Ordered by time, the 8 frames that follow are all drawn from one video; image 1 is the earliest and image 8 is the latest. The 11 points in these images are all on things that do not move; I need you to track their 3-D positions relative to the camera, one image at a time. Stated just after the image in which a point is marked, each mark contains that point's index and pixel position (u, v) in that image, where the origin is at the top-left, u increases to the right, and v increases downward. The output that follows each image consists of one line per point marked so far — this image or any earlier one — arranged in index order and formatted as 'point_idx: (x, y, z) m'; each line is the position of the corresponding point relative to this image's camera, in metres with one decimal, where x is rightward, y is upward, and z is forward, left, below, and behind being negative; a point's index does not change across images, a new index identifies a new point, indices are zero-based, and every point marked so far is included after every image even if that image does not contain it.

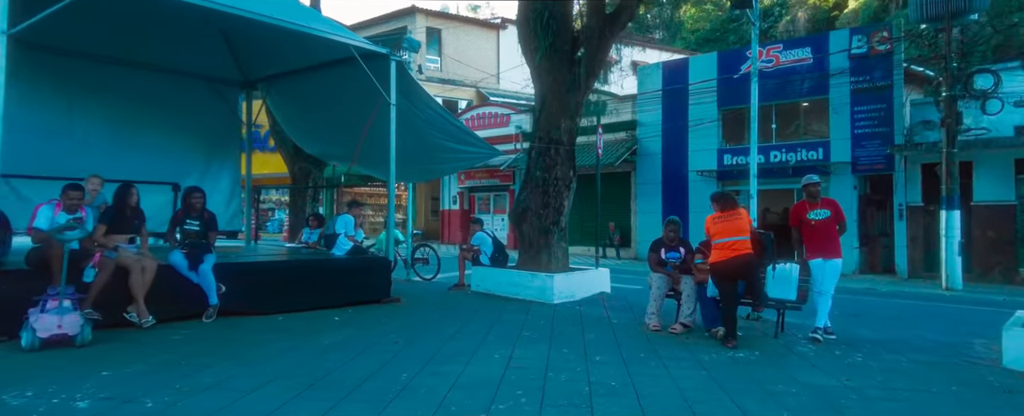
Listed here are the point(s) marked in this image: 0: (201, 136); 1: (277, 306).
0: (-6.3, +1.5, +10.7) m
1: (-3.1, -1.3, +7.0) m
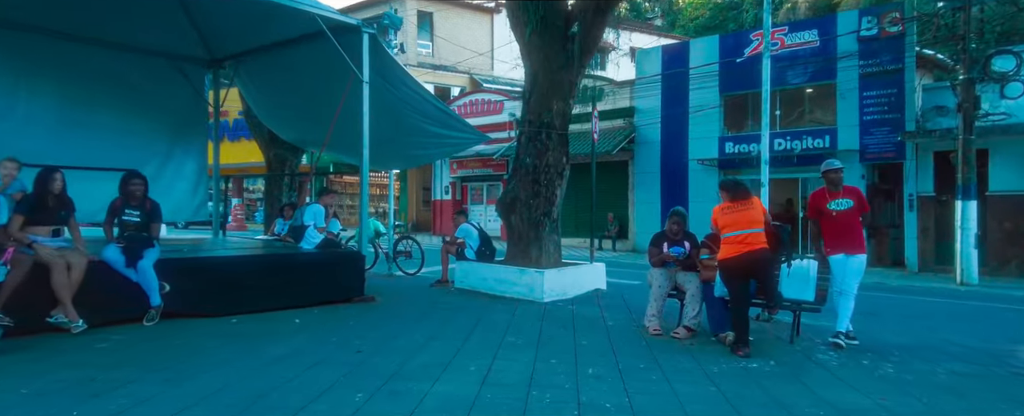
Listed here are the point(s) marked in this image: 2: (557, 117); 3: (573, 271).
0: (-6.5, +1.7, +9.9) m
1: (-3.3, -1.2, +6.3) m
2: (+0.7, +1.4, +8.4) m
3: (+0.9, -0.9, +7.9) m
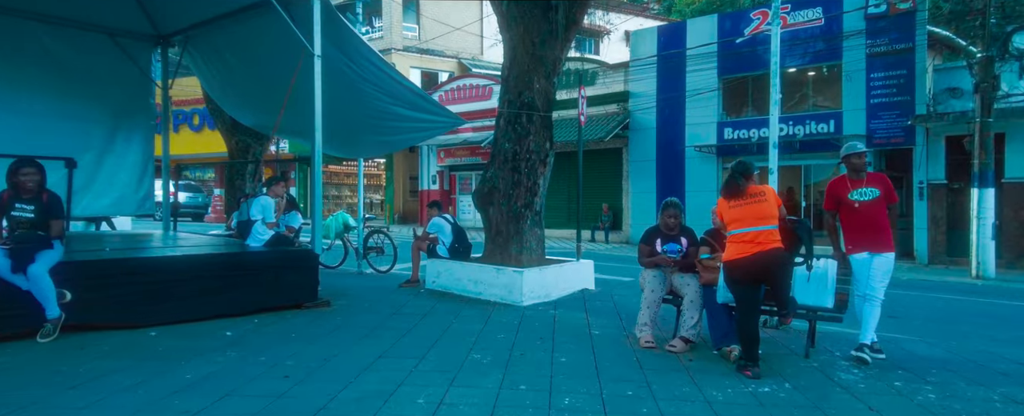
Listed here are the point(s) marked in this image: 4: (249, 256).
0: (-6.9, +1.8, +8.9) m
1: (-3.6, -1.1, +5.4) m
2: (+0.4, +1.5, +7.5) m
3: (+0.6, -0.8, +7.0) m
4: (-2.9, -0.5, +6.0) m
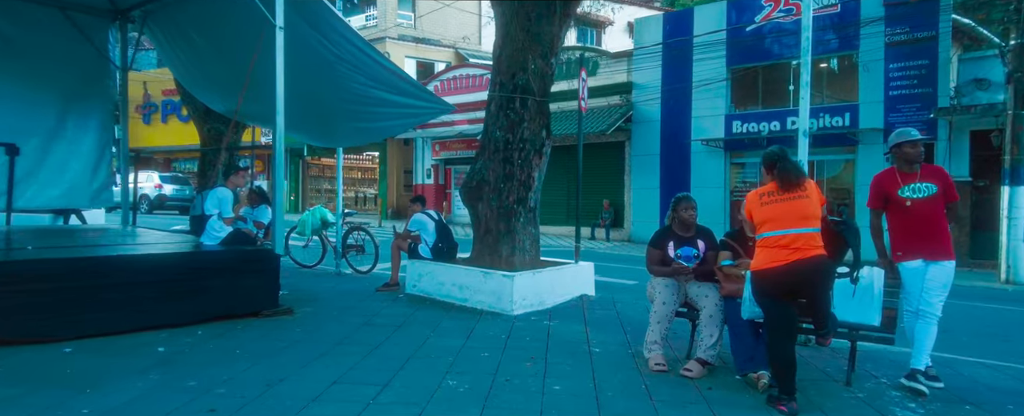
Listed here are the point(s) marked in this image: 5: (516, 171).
0: (-7.0, +1.9, +8.1) m
1: (-3.7, -1.0, +4.6) m
2: (+0.3, +1.6, +6.7) m
3: (+0.5, -0.8, +6.2) m
4: (-3.1, -0.5, +5.2) m
5: (0.0, +0.5, +6.7) m
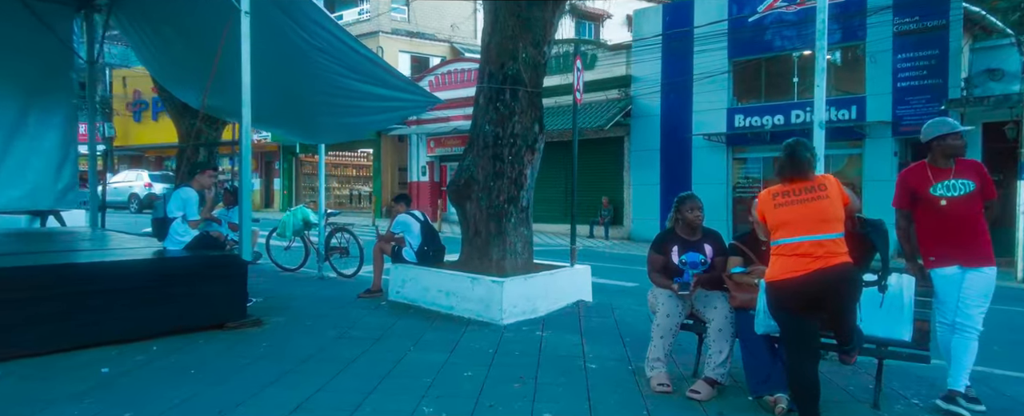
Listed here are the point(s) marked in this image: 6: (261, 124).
0: (-7.1, +1.9, +7.6) m
1: (-3.8, -1.1, +4.1) m
2: (+0.2, +1.6, +6.2) m
3: (+0.4, -0.8, +5.8) m
4: (-3.2, -0.5, +4.8) m
5: (-0.1, +0.5, +6.2) m
6: (-4.2, +1.4, +9.0) m
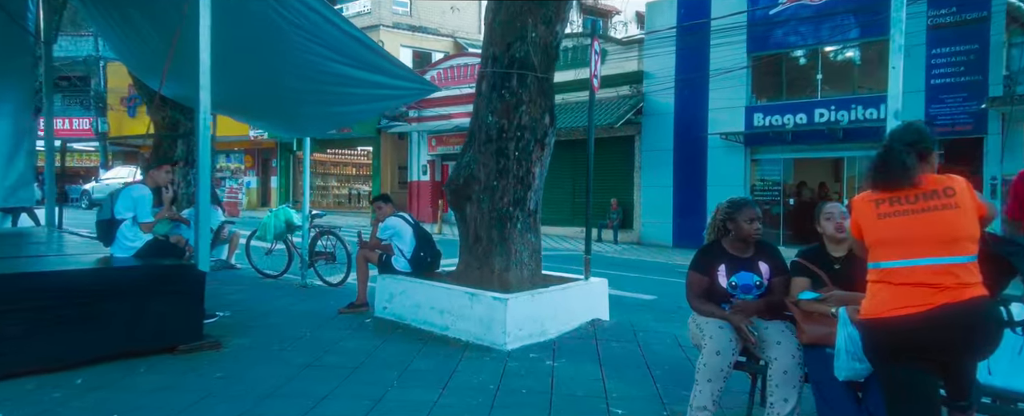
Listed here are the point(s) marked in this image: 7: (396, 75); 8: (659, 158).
0: (-7.0, +1.9, +6.8) m
1: (-3.8, -1.1, +3.3) m
2: (+0.2, +1.6, +5.4) m
3: (+0.4, -0.8, +4.9) m
4: (-3.1, -0.5, +3.9) m
5: (0.0, +0.4, +5.4) m
6: (-4.1, +1.4, +8.2) m
7: (-1.4, +1.6, +6.4) m
8: (+4.5, +1.5, +16.3) m
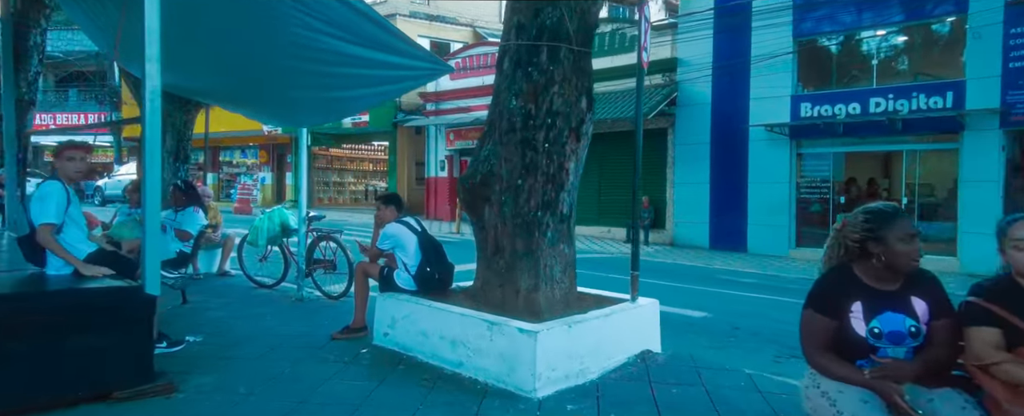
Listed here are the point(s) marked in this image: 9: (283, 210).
0: (-6.7, +1.9, +6.1) m
1: (-3.6, -1.1, +2.5) m
2: (+0.5, +1.5, +4.3) m
3: (+0.6, -0.8, +3.9) m
4: (-2.9, -0.5, +3.1) m
5: (+0.2, +0.4, +4.4) m
6: (-3.7, +1.4, +7.3) m
7: (-1.1, +1.6, +5.5) m
8: (+5.1, +1.6, +15.1) m
9: (-2.8, 0.0, +6.6) m
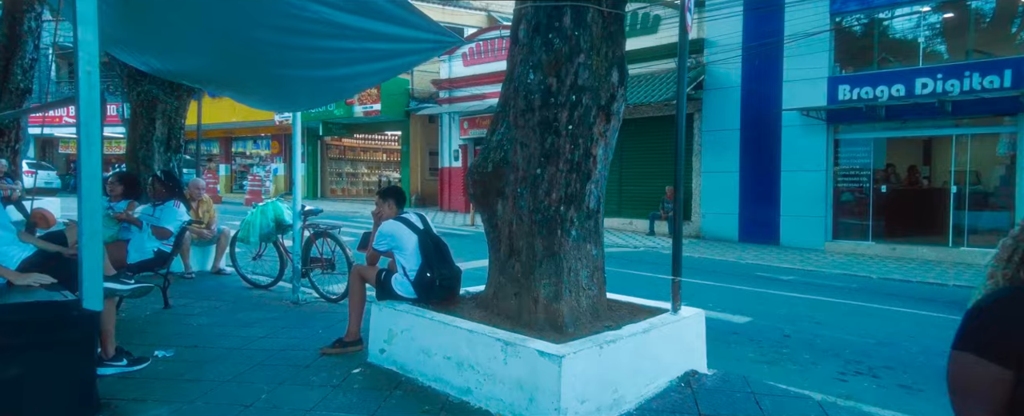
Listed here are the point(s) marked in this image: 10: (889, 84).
0: (-6.5, +1.9, +5.6) m
1: (-3.5, -1.1, +1.9) m
2: (+0.6, +1.6, +3.6) m
3: (+0.8, -0.8, +3.2) m
4: (-2.8, -0.5, +2.5) m
5: (+0.4, +0.4, +3.7) m
6: (-3.5, +1.5, +6.7) m
7: (-1.0, +1.6, +4.8) m
8: (+5.5, +1.8, +14.2) m
9: (-2.6, +0.1, +6.0) m
10: (+8.3, +2.8, +11.8) m
